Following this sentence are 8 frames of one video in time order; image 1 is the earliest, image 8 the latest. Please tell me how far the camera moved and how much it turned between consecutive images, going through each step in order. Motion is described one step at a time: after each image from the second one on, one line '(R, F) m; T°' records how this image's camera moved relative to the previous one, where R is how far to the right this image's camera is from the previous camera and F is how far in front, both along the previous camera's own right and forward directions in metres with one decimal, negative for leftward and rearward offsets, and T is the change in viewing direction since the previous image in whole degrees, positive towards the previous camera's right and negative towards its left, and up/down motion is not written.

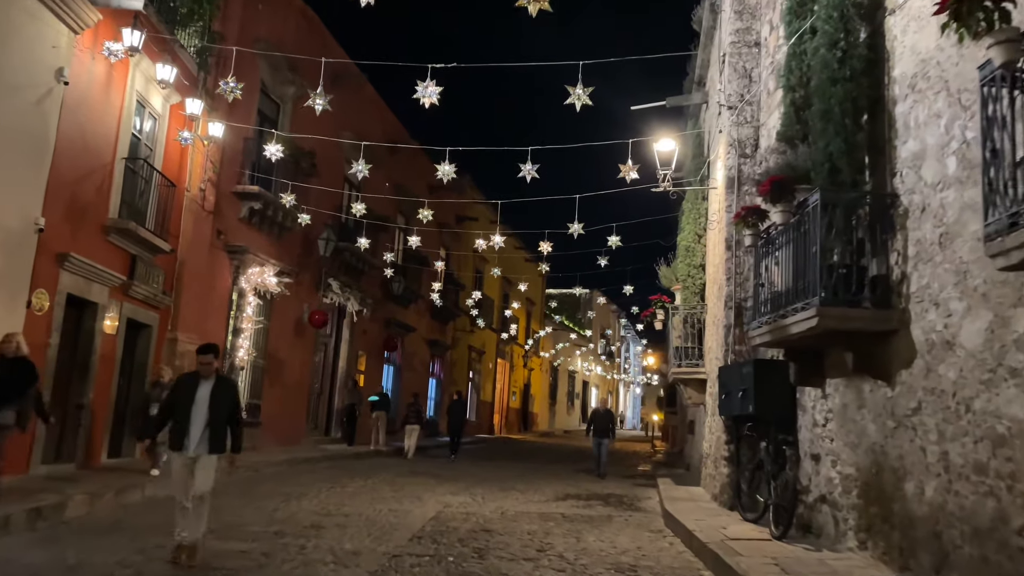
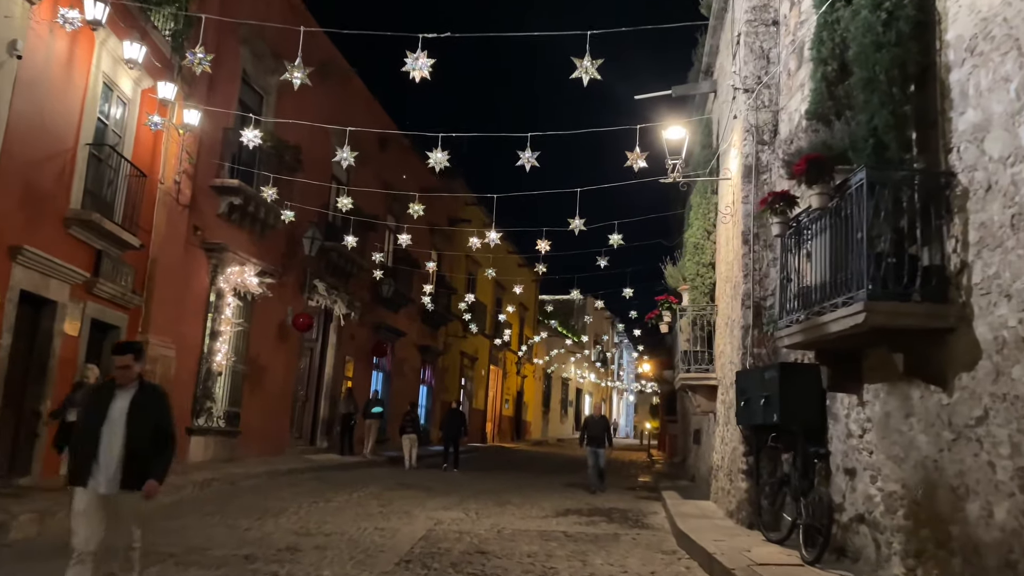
(-0.1, +0.8) m; +1°
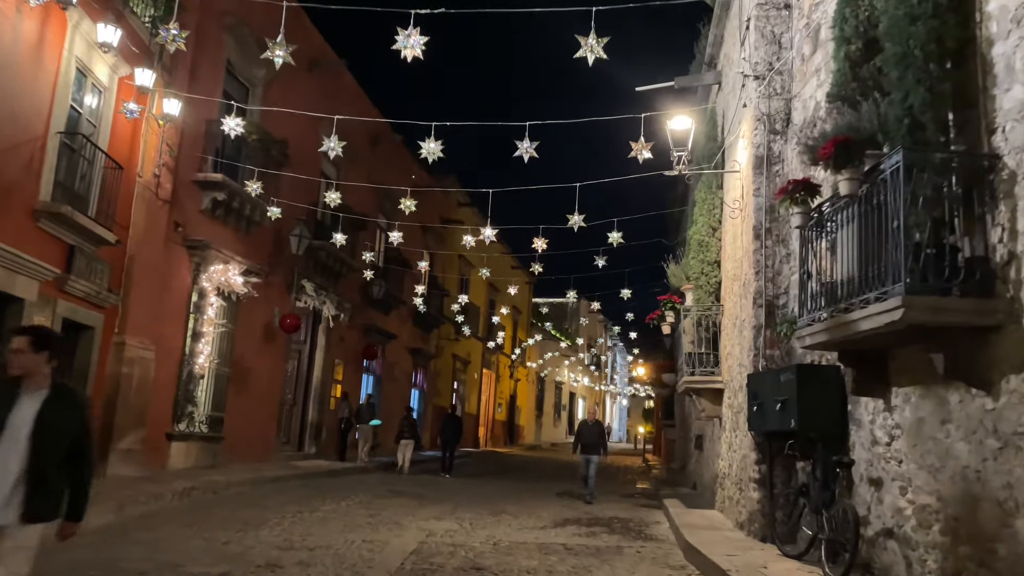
(-0.1, +0.5) m; +1°
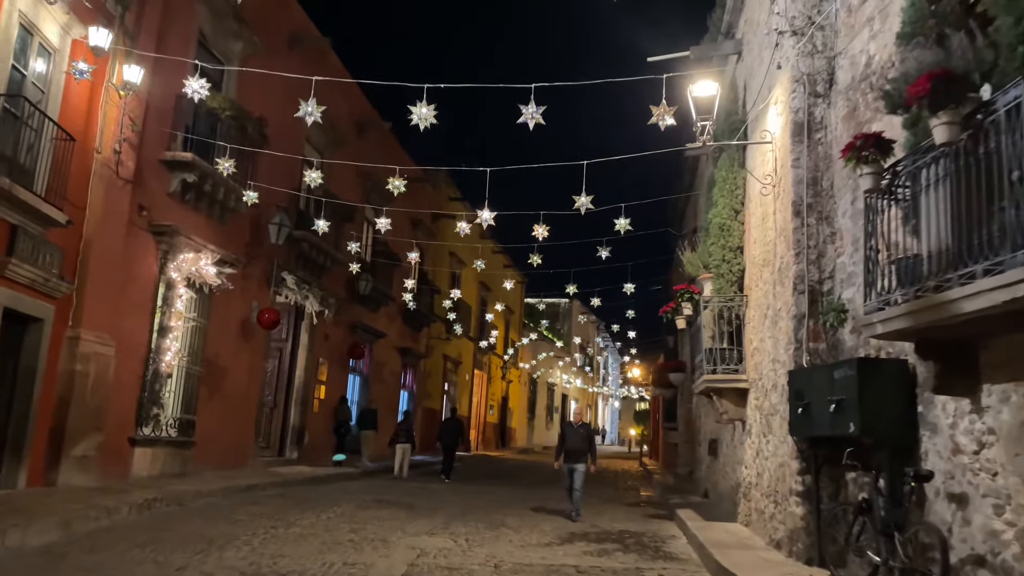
(-0.1, +1.0) m; +1°
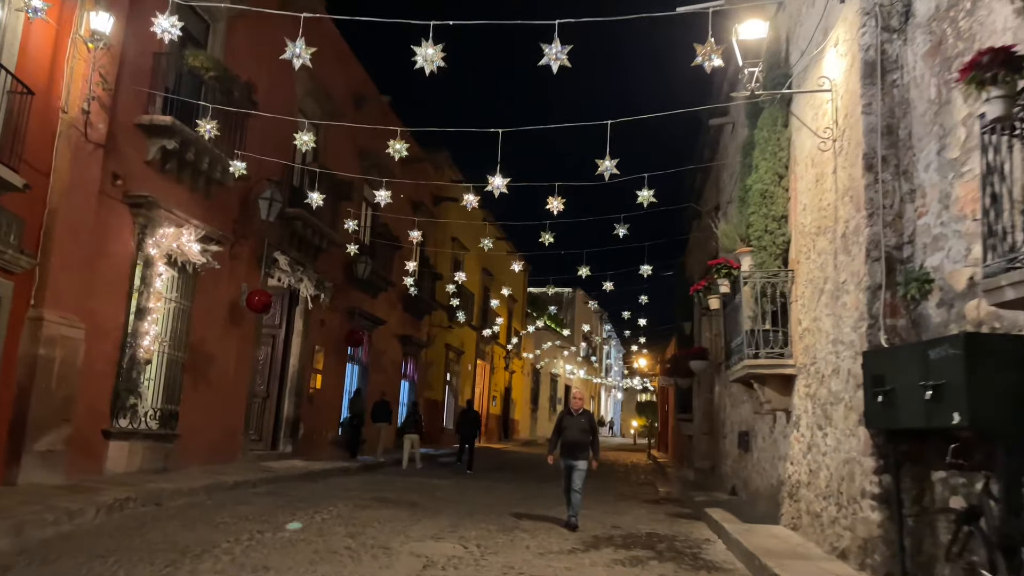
(-0.2, +1.0) m; 0°
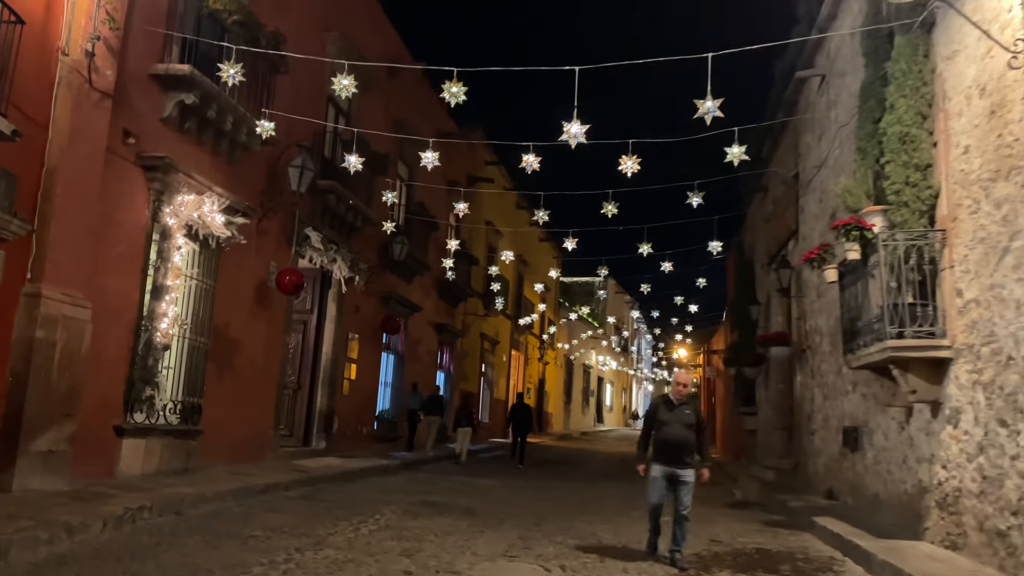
(-0.5, +1.4) m; -2°
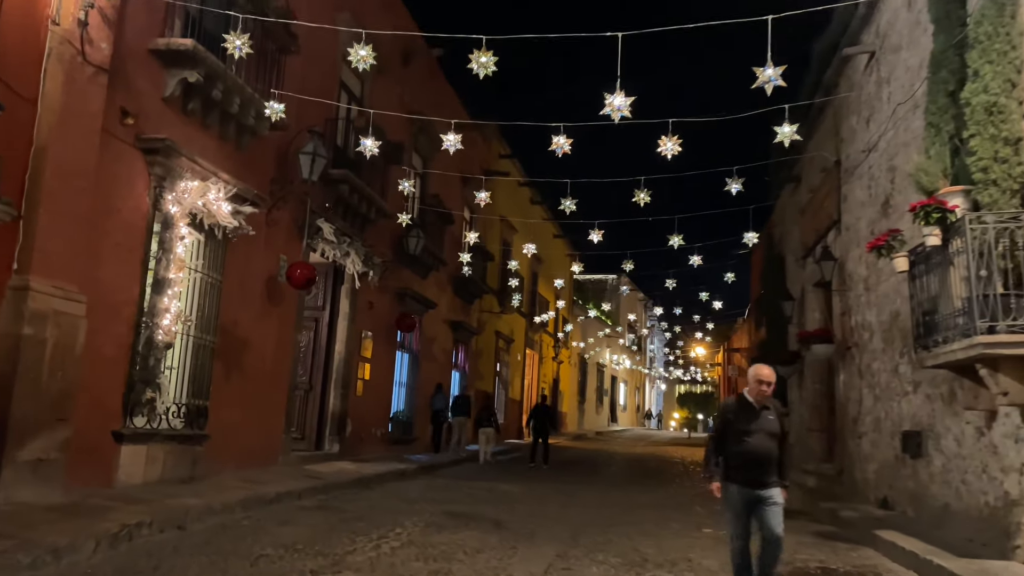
(-0.2, +0.7) m; -1°
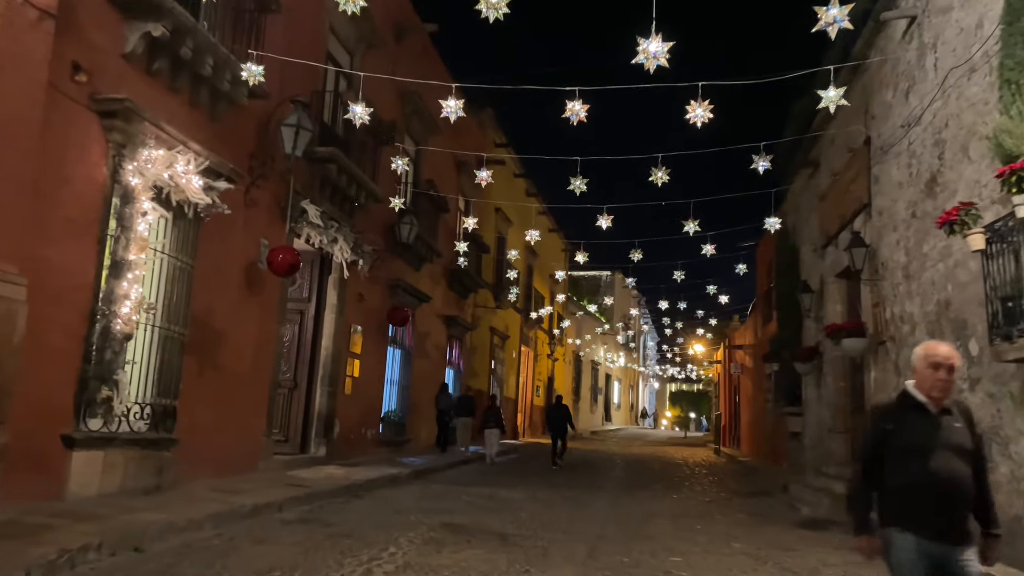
(-0.2, +1.0) m; +1°
